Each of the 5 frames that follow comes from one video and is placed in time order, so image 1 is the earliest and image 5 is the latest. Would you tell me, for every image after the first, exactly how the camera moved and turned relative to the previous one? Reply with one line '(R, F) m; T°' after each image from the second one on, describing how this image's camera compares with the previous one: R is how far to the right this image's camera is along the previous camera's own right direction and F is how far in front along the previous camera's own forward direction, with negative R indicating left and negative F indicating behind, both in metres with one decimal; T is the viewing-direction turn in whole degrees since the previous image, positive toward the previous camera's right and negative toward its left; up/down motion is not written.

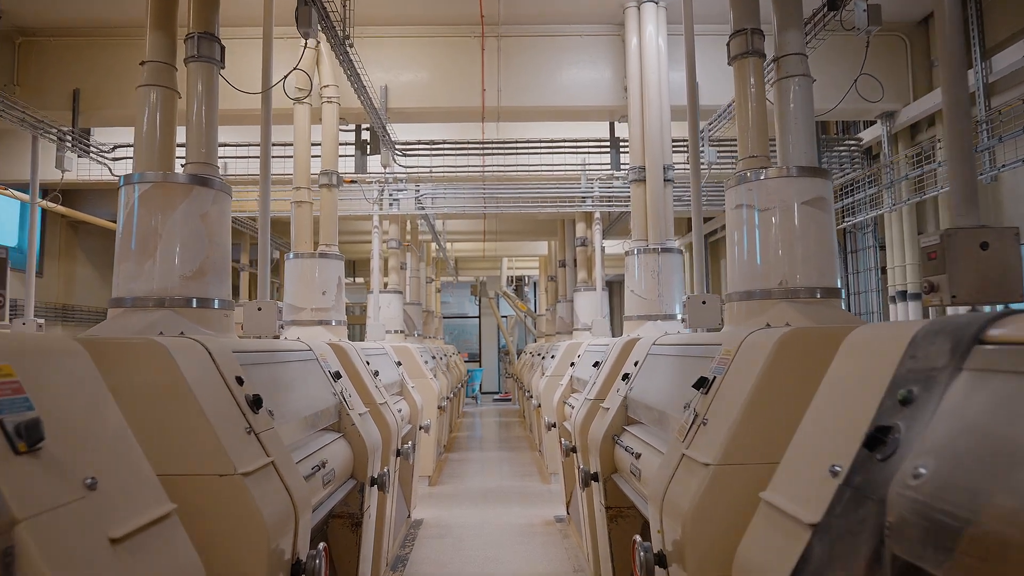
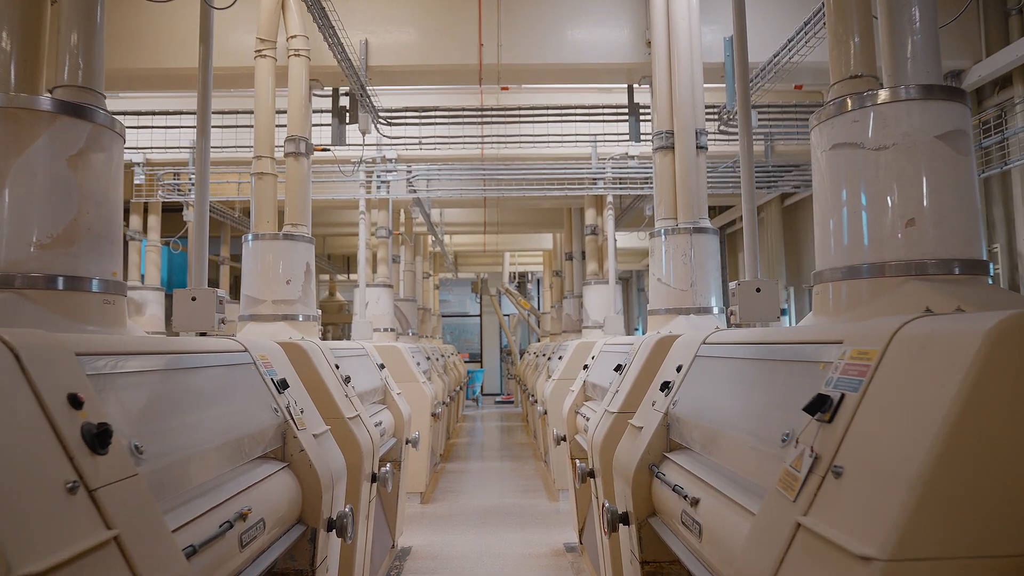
(0.0, +0.7) m; 0°
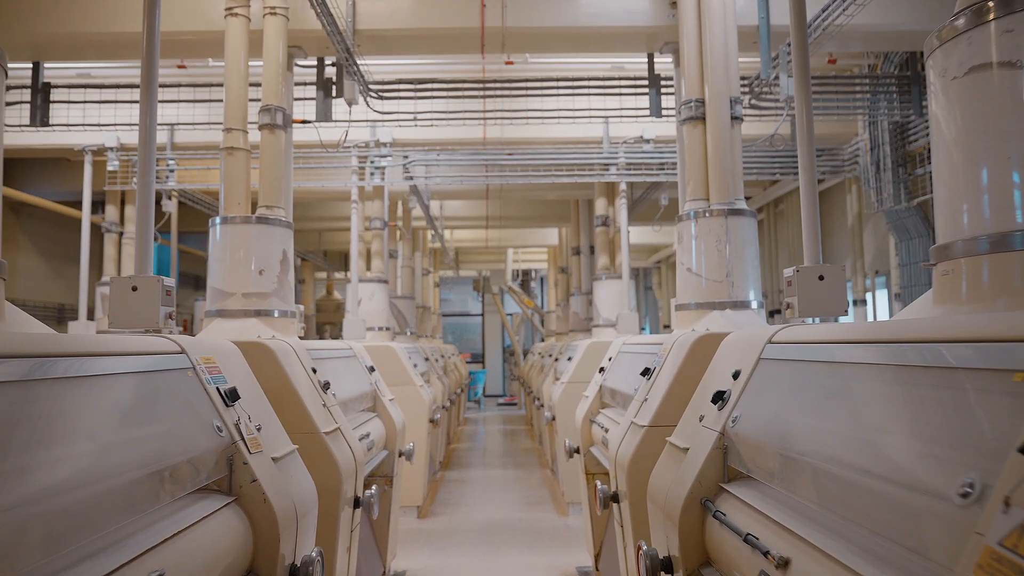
(0.0, +0.4) m; 0°
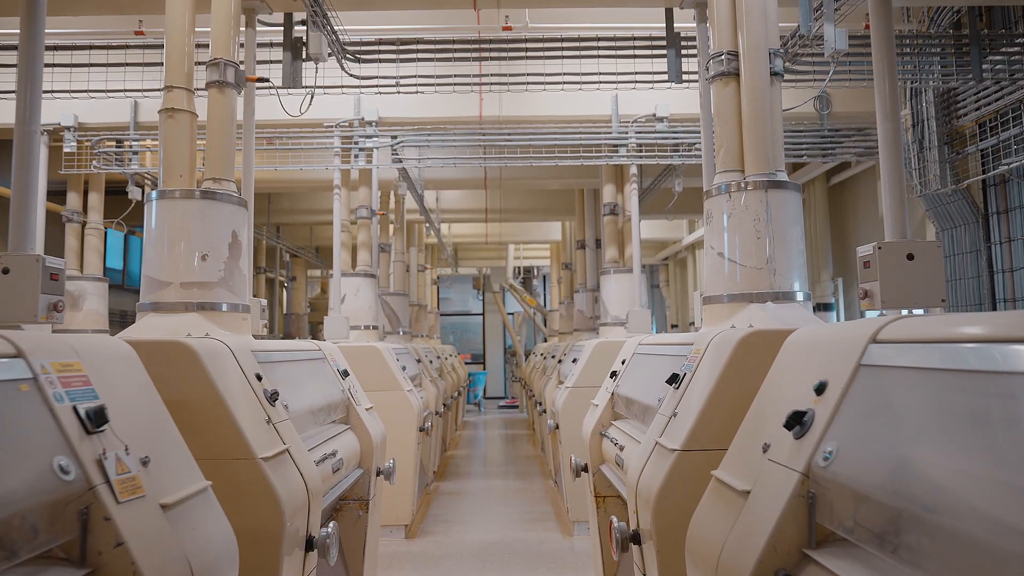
(0.0, +0.5) m; 0°
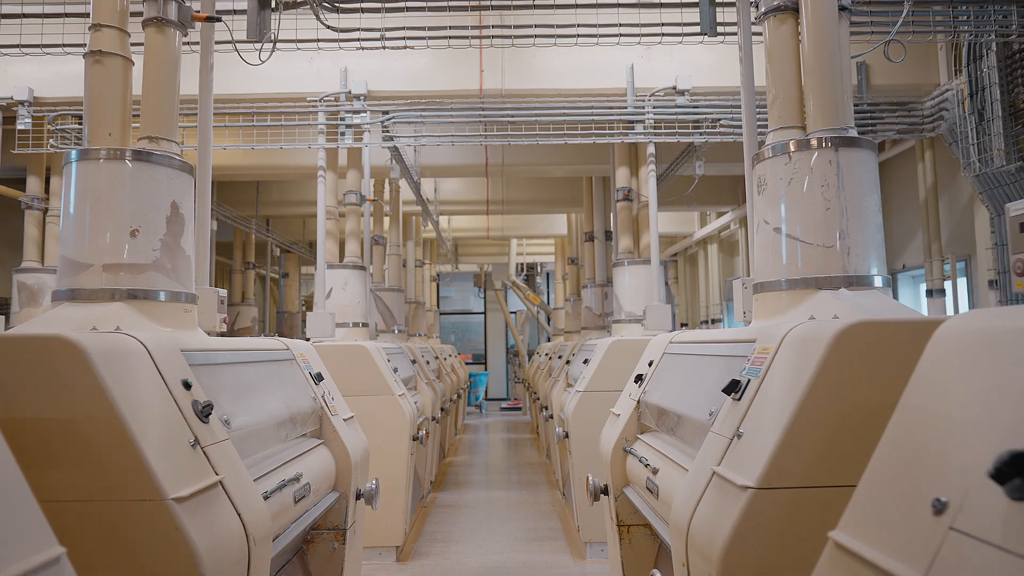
(0.0, +0.5) m; 0°
